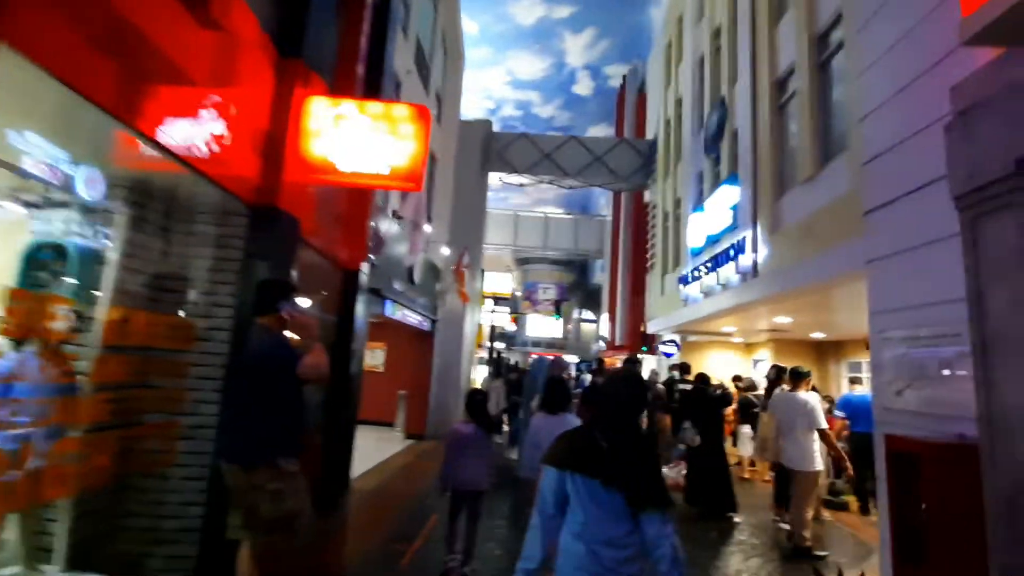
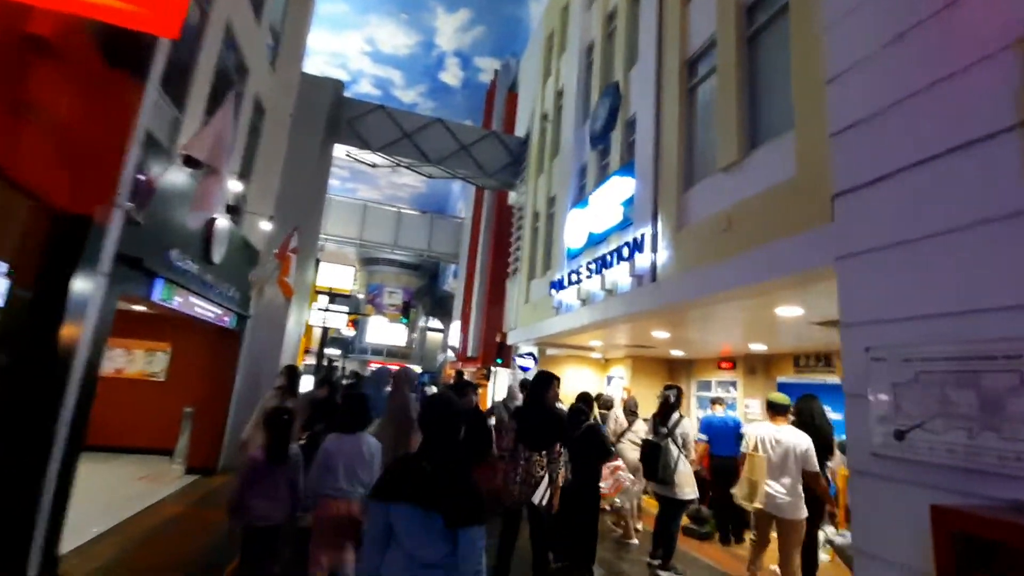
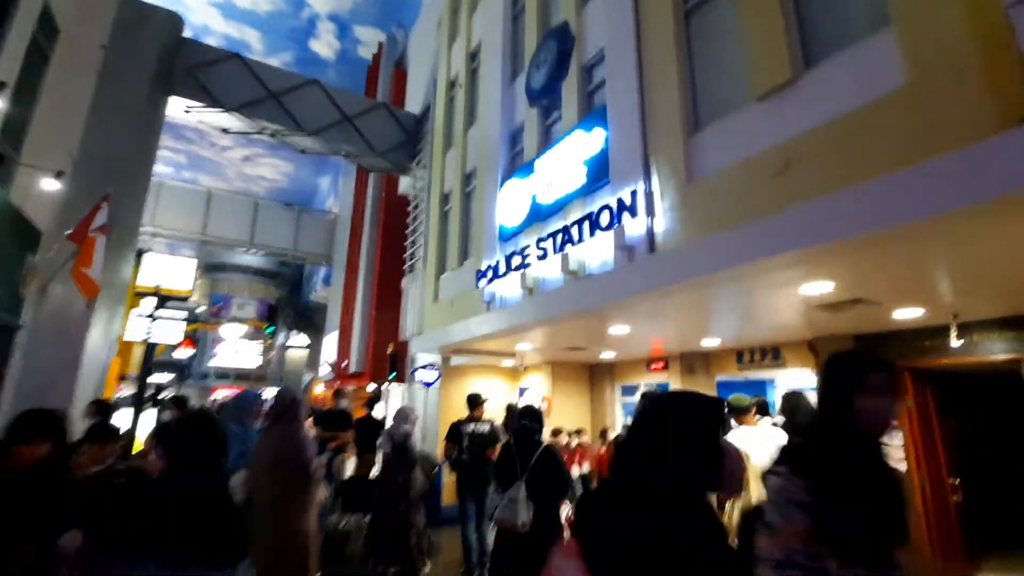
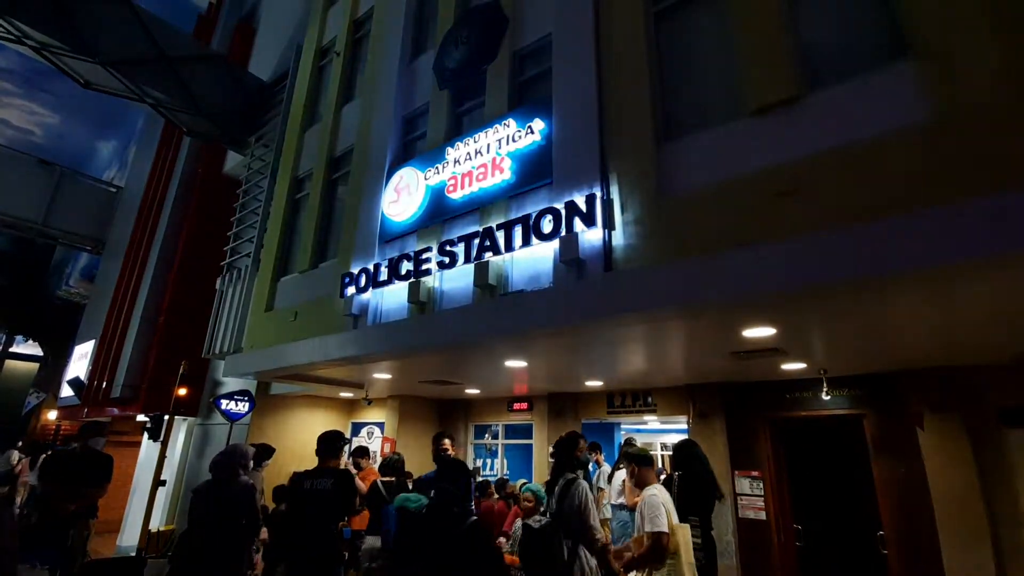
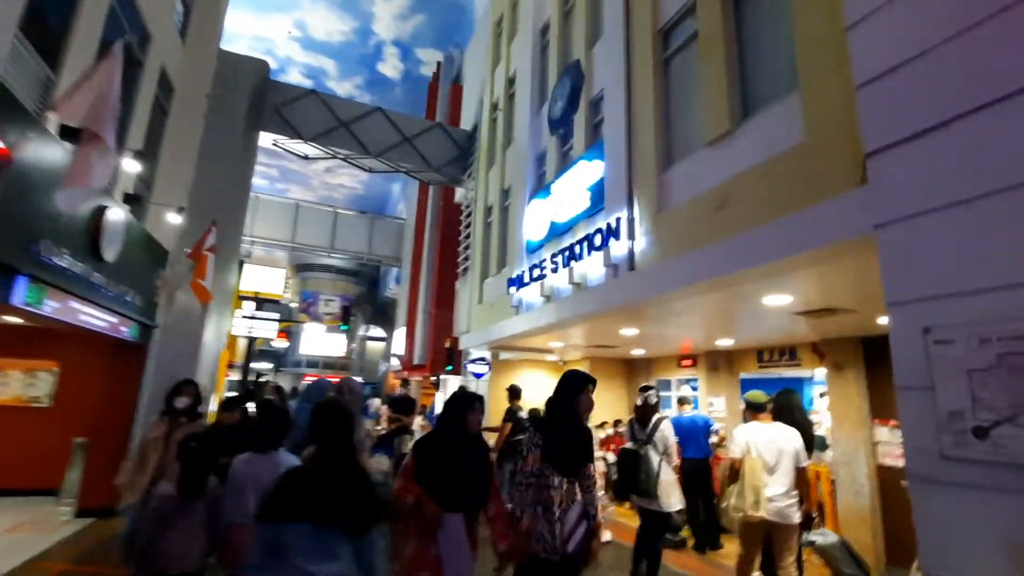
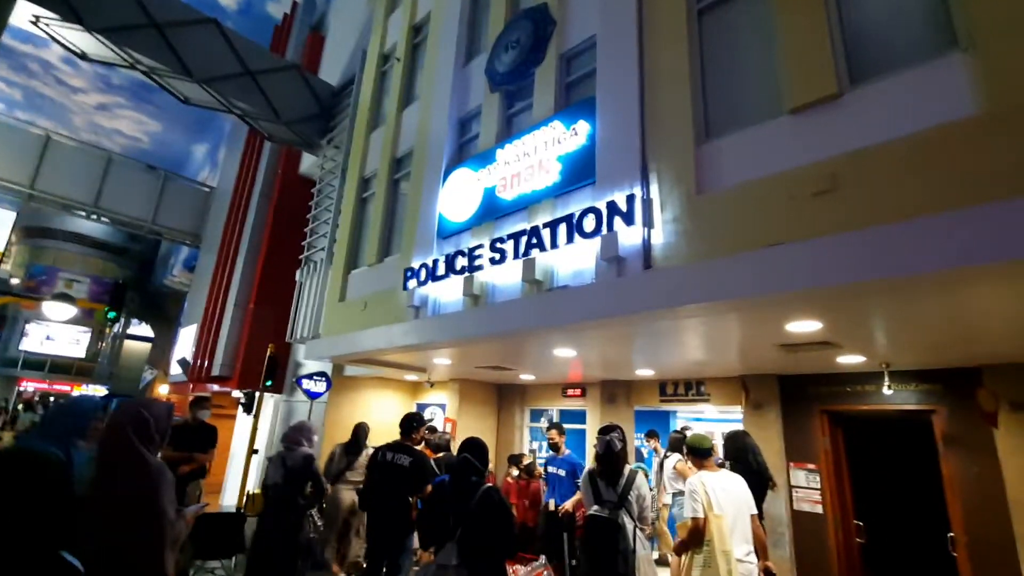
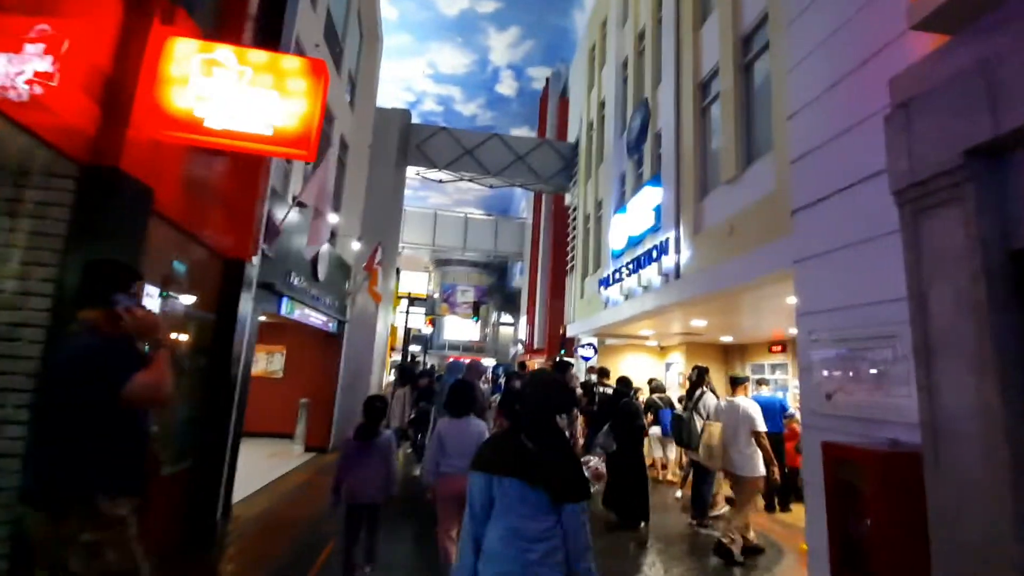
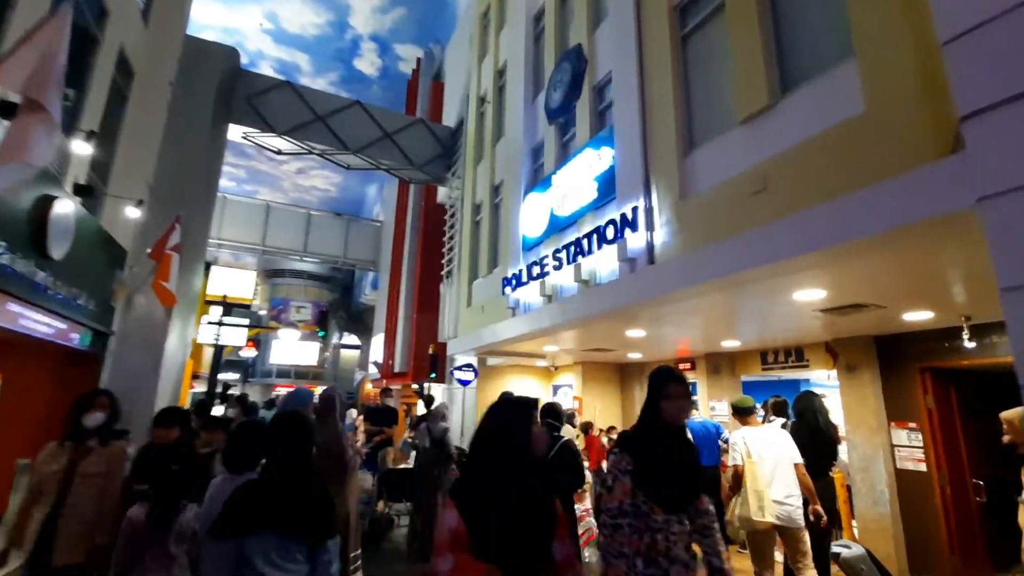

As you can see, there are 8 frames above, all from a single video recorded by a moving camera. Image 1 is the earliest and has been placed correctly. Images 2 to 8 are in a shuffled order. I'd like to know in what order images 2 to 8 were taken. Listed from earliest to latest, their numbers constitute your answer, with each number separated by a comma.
7, 2, 5, 8, 3, 6, 4
